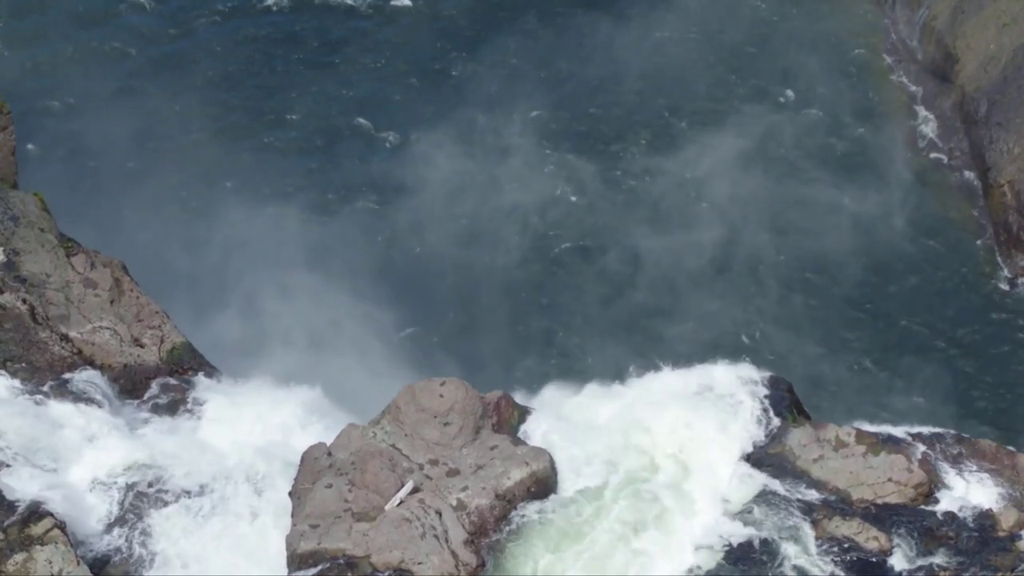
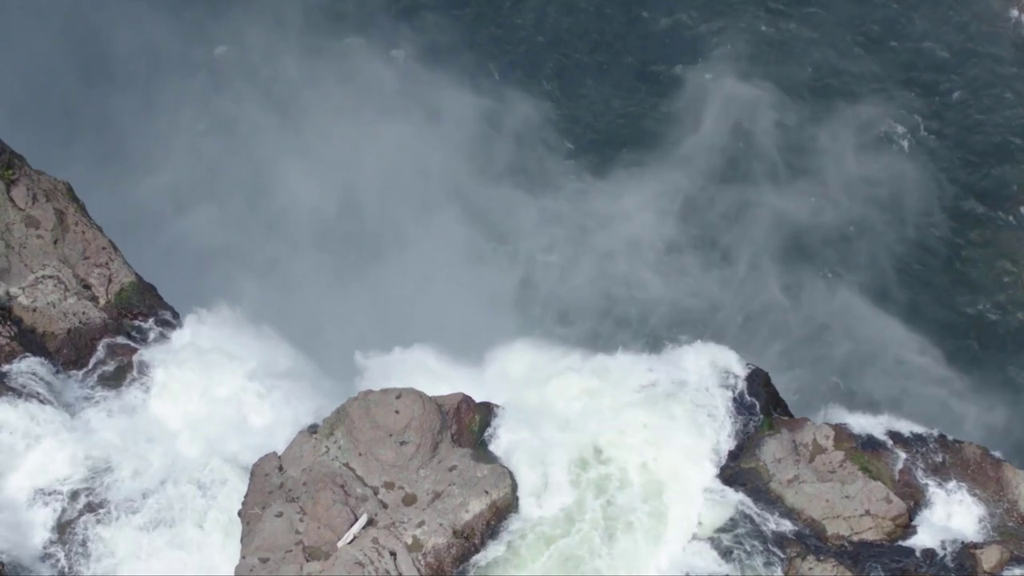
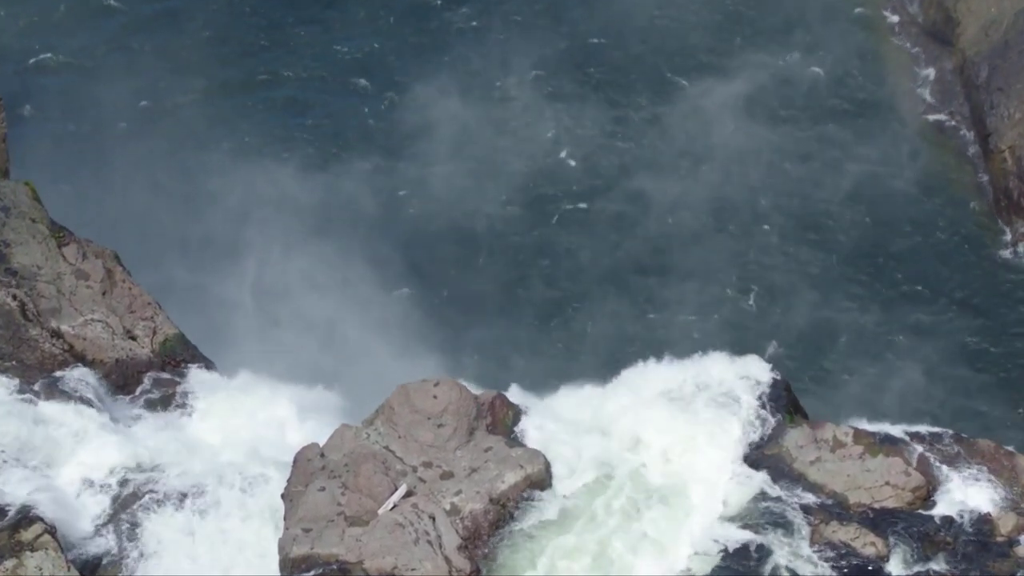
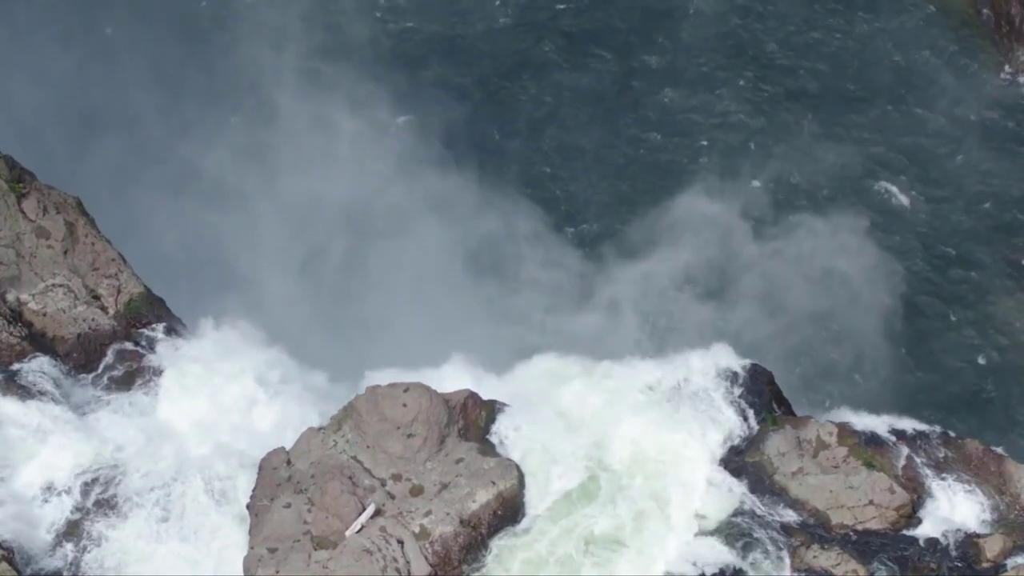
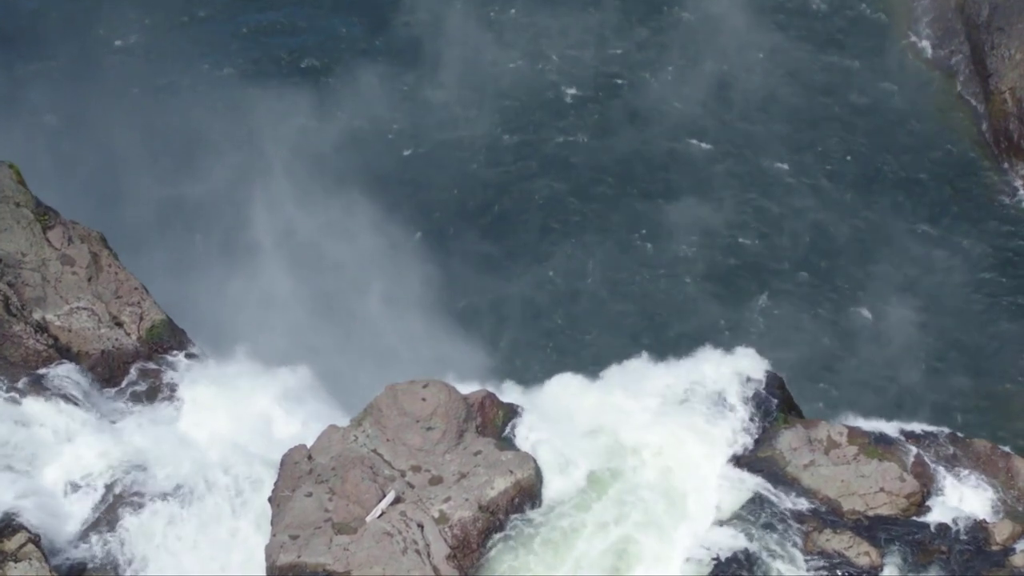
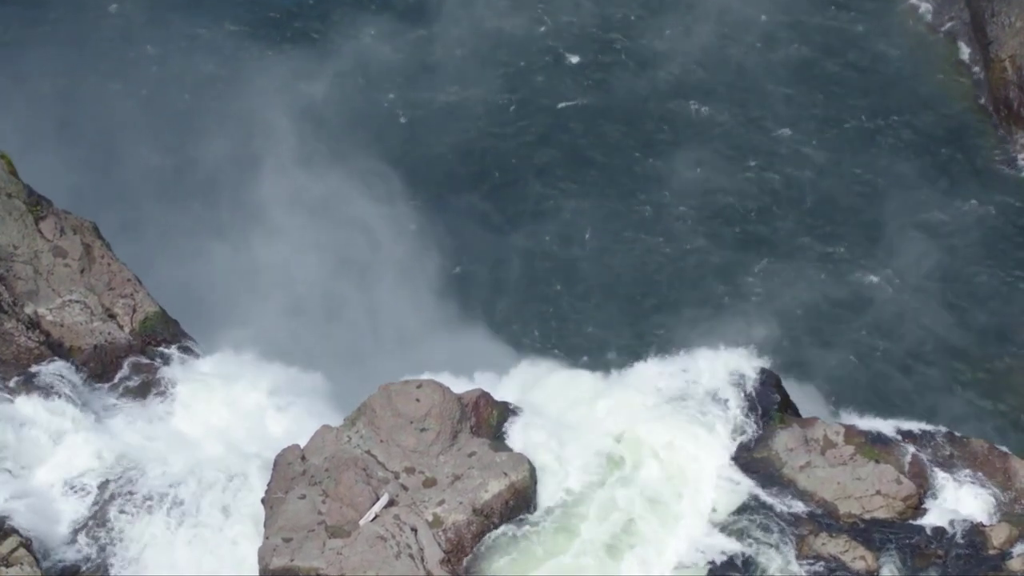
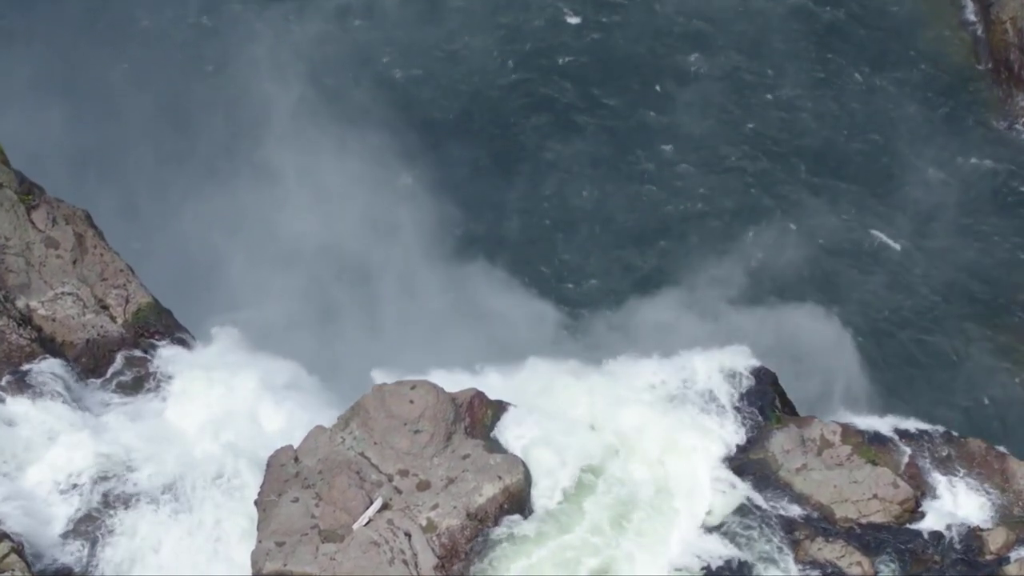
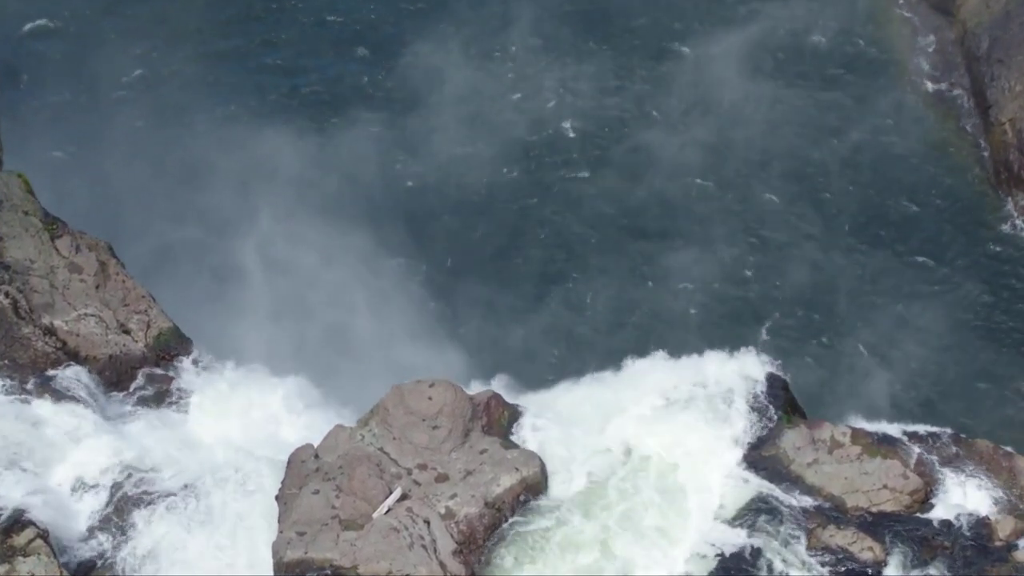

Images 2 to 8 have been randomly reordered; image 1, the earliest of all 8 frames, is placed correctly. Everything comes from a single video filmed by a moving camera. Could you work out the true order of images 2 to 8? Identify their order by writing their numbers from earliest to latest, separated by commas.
3, 8, 5, 6, 7, 4, 2
